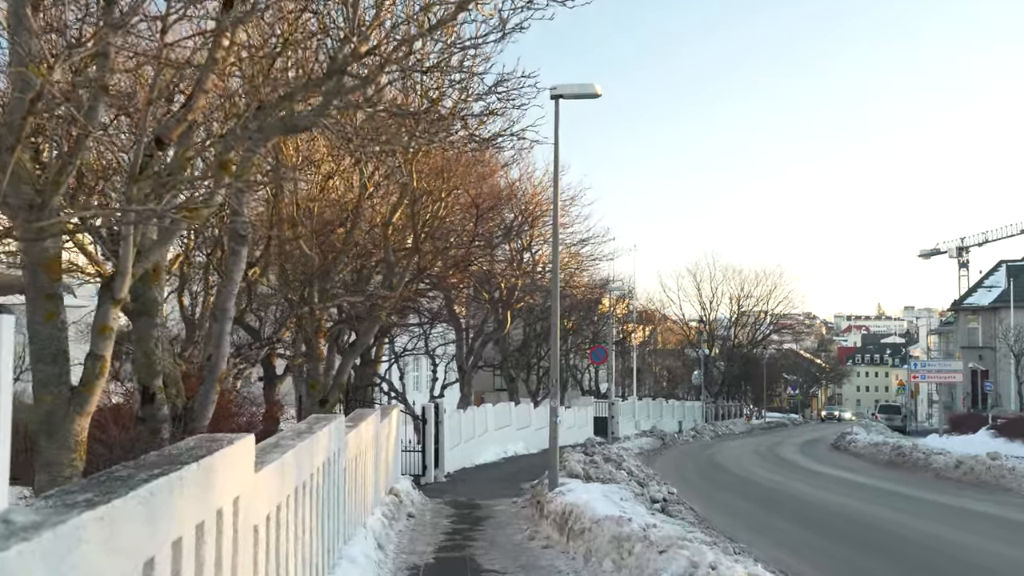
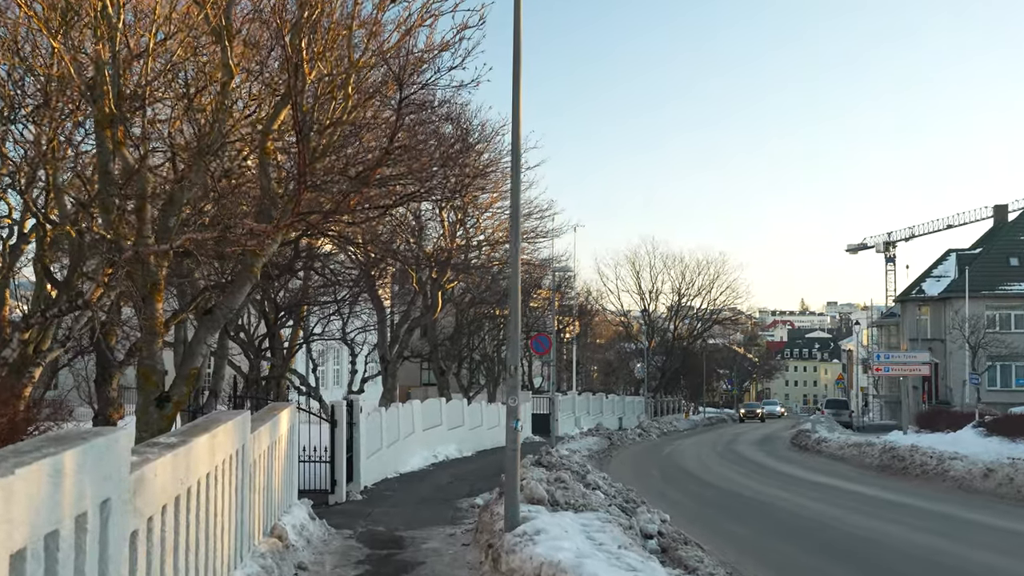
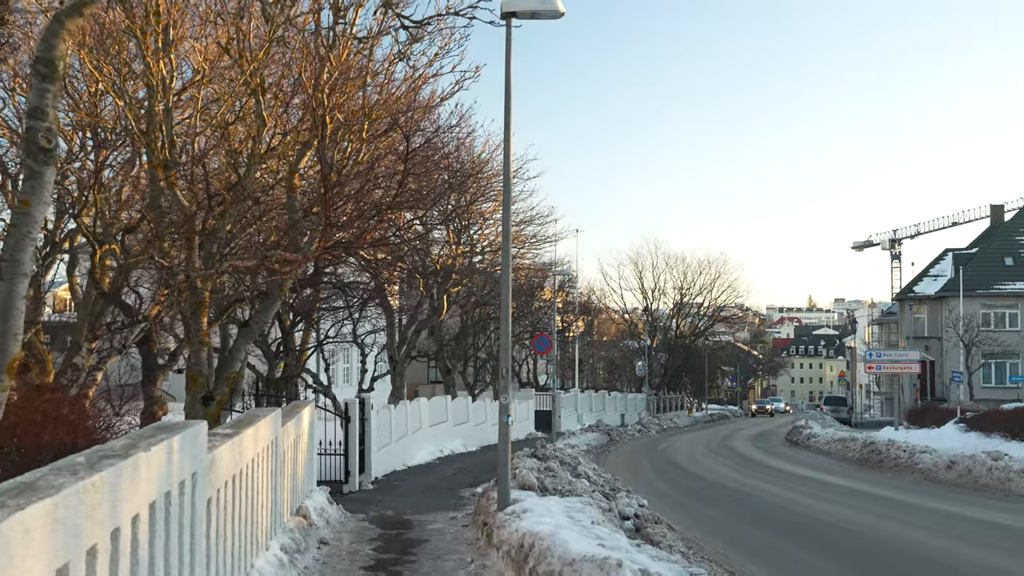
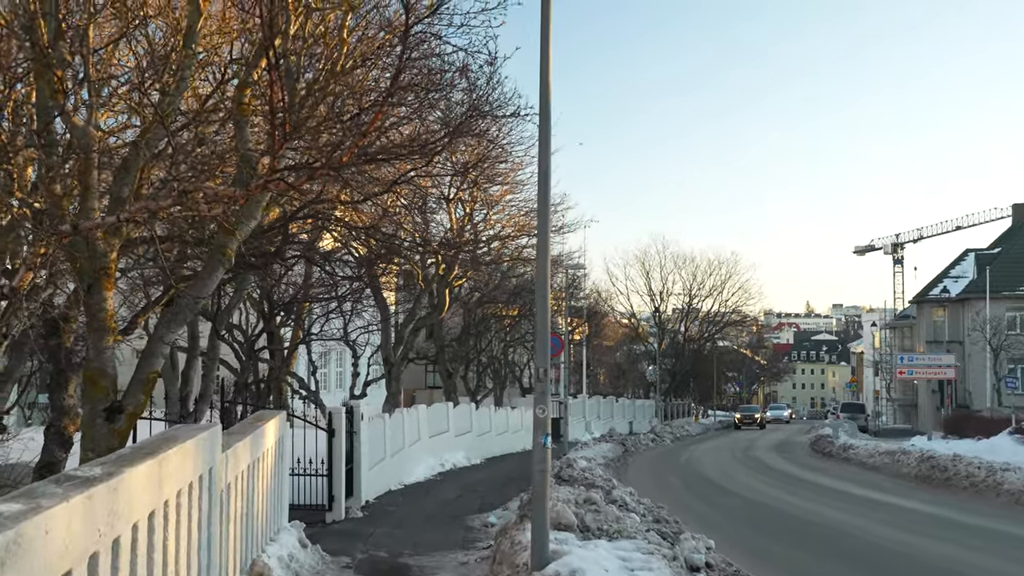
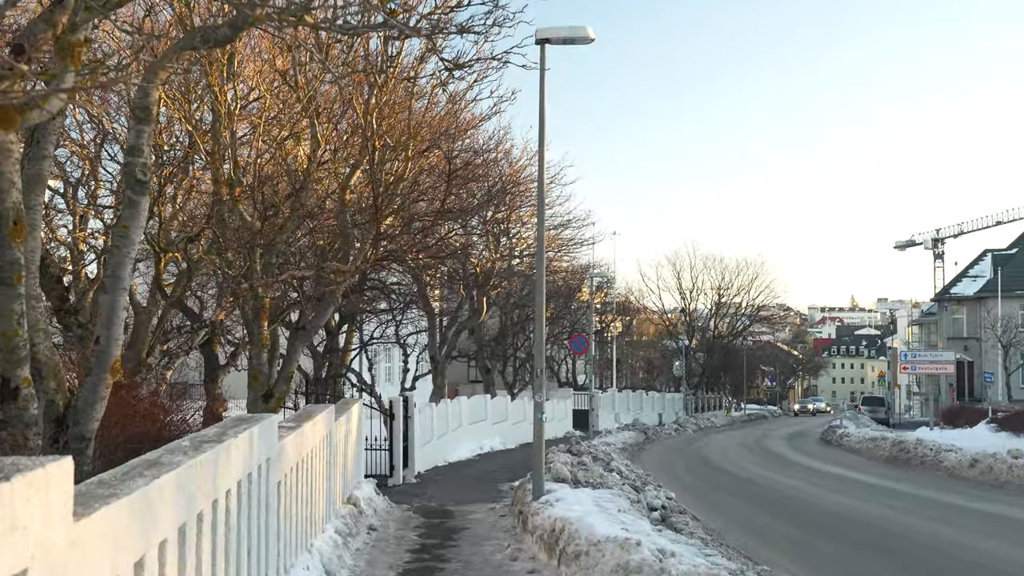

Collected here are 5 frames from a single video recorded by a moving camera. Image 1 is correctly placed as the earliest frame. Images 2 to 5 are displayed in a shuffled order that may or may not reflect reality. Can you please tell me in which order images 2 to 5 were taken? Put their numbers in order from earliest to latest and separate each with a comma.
5, 3, 2, 4
